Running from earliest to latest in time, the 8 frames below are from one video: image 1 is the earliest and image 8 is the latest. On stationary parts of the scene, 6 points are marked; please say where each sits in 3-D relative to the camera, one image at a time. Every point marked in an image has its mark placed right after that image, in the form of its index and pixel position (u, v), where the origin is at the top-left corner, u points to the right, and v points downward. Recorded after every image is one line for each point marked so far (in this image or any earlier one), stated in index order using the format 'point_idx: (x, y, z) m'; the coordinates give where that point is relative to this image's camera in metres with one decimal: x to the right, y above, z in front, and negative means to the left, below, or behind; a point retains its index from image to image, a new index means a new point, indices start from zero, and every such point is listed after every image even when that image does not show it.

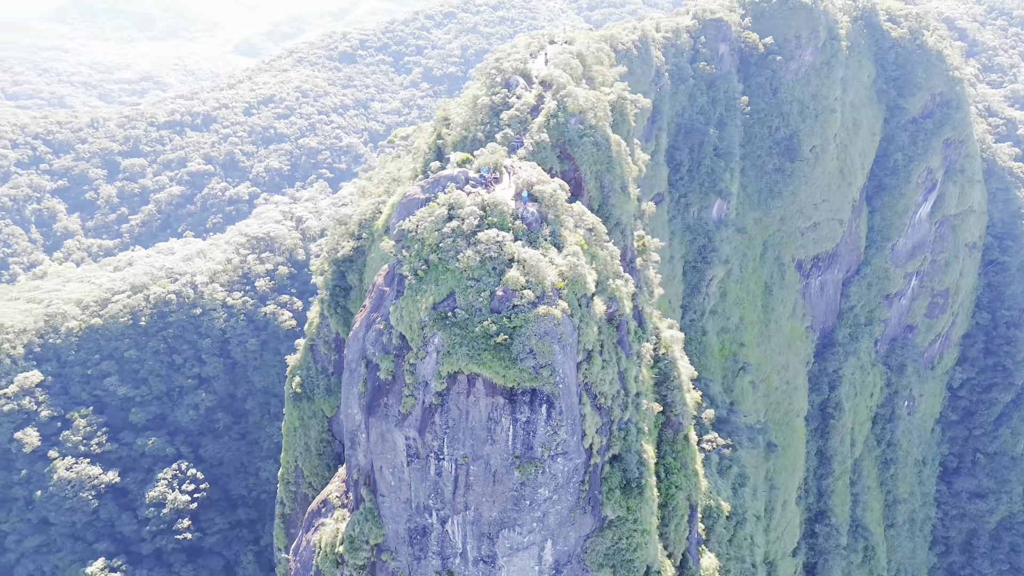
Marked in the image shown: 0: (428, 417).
0: (-2.1, -3.3, +18.7) m
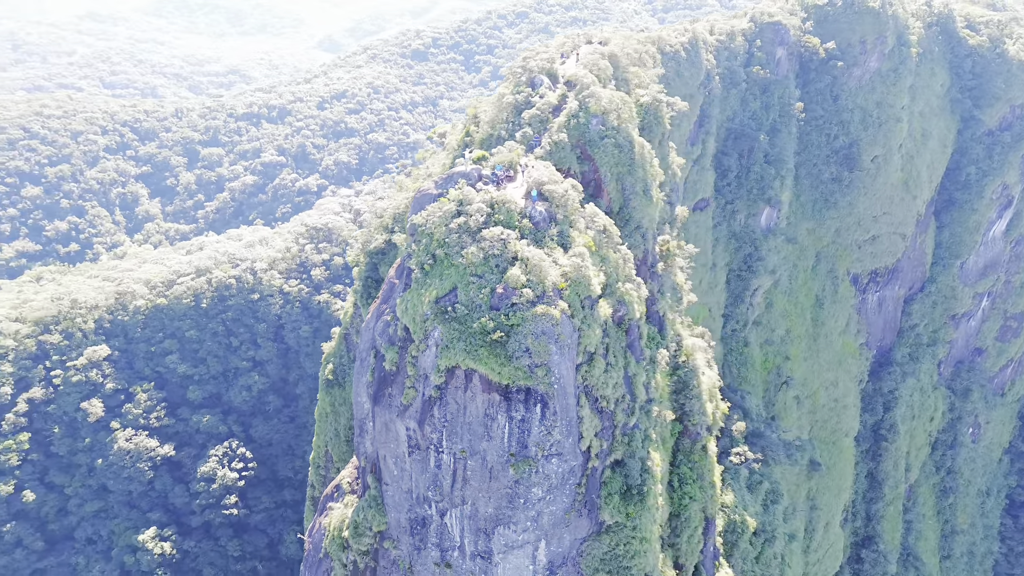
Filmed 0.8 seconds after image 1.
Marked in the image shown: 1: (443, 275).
0: (-2.2, -3.2, +18.9) m
1: (-1.7, +0.3, +18.5) m
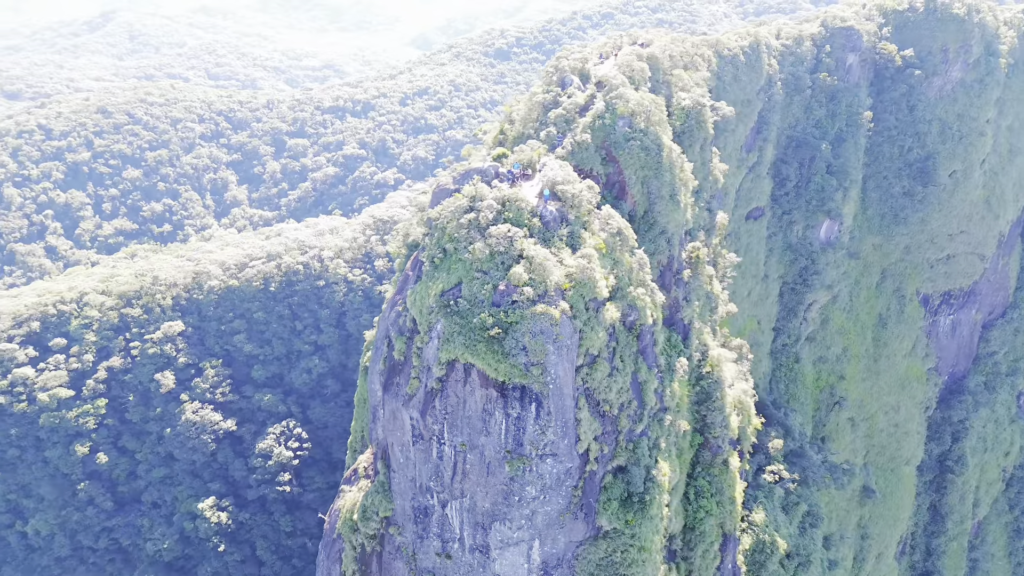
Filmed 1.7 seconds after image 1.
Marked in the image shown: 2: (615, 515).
0: (-2.2, -3.0, +19.3) m
1: (-1.6, +0.5, +18.8) m
2: (+2.8, -6.1, +19.7) m
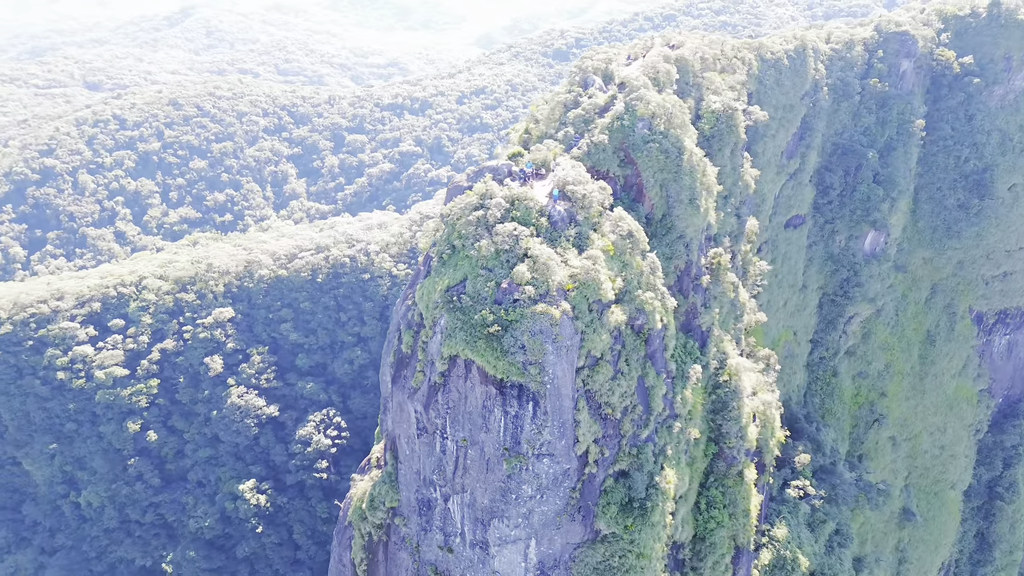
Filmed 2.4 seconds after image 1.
0: (-2.1, -2.8, +19.5) m
1: (-1.4, +0.6, +19.0) m
2: (+2.8, -6.2, +19.6) m
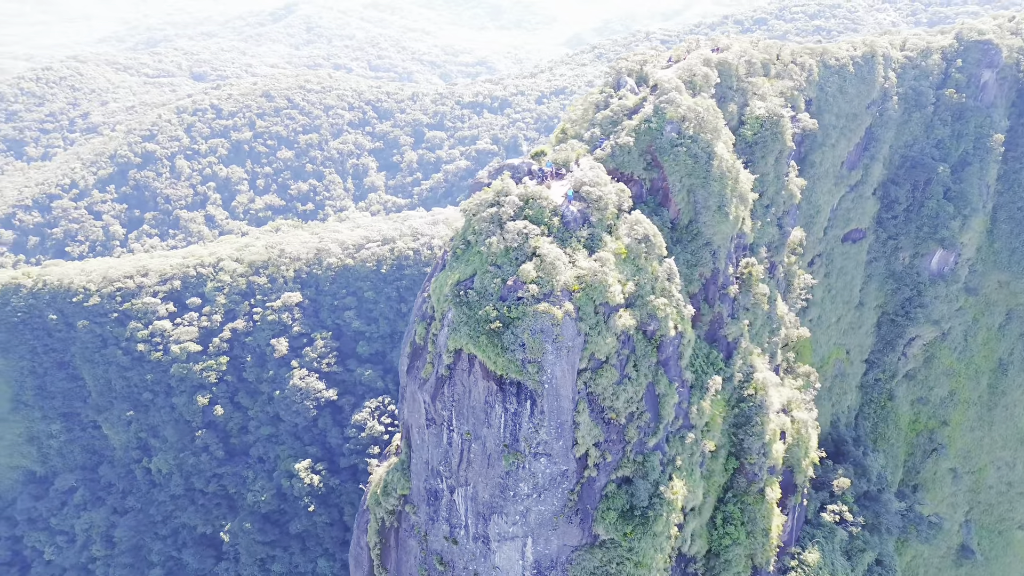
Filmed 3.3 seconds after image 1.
0: (-2.0, -2.7, +19.8) m
1: (-1.1, +0.7, +19.2) m
2: (+2.7, -6.3, +19.4) m
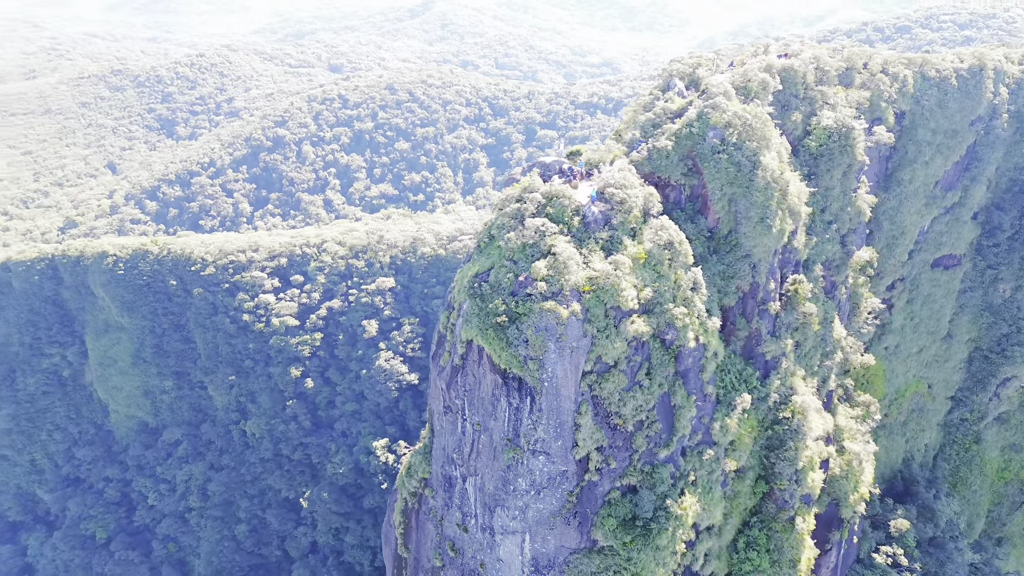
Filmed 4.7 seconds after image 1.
0: (-1.6, -2.4, +20.2) m
1: (-0.6, +0.9, +19.5) m
2: (+2.6, -6.4, +19.1) m
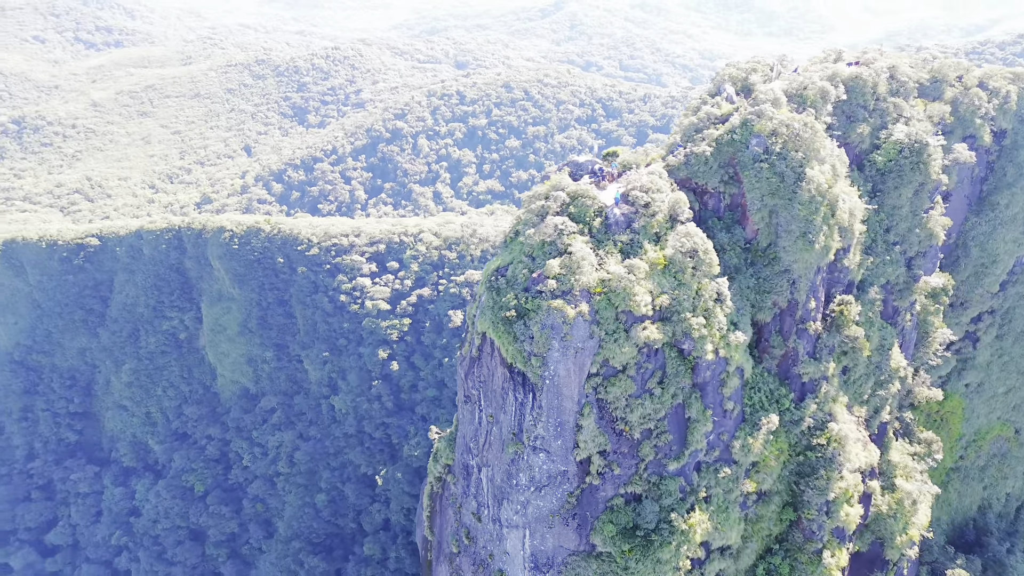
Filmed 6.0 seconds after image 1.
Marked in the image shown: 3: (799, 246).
0: (-1.1, -2.2, +20.6) m
1: (0.0, +1.0, +19.7) m
2: (+2.6, -6.5, +18.9) m
3: (+7.7, +1.2, +19.8) m
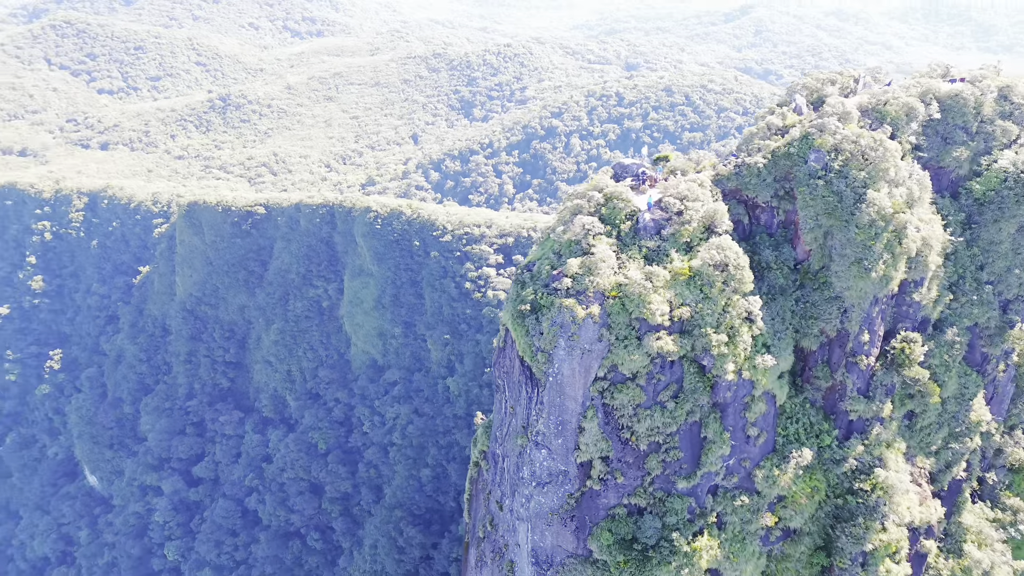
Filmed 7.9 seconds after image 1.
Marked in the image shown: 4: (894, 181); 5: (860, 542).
0: (-0.4, -2.0, +21.0) m
1: (+0.9, +1.1, +19.8) m
2: (+2.4, -6.6, +18.6) m
3: (+8.4, +0.4, +18.3) m
4: (+9.8, +2.7, +18.7) m
5: (+9.3, -6.8, +19.5) m
